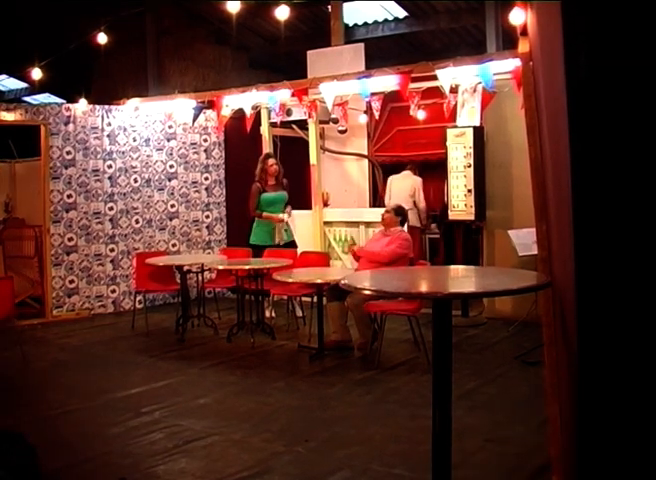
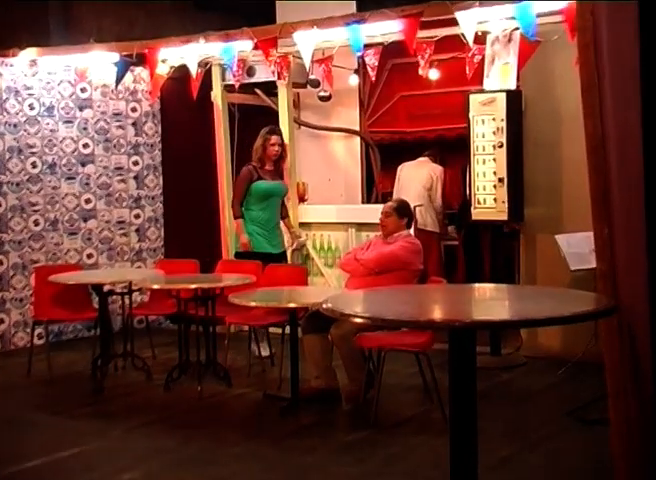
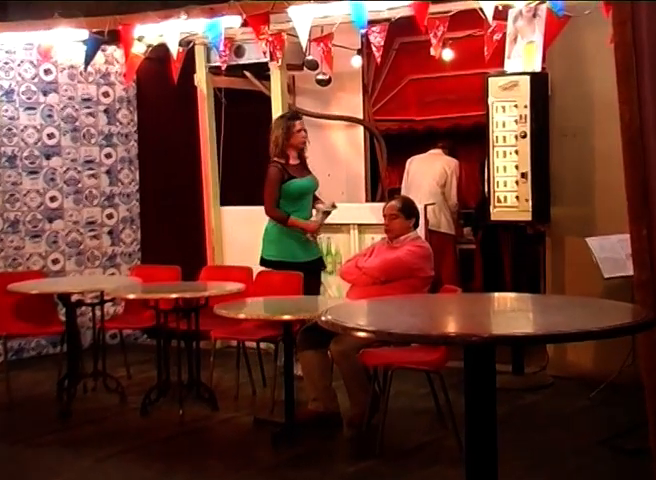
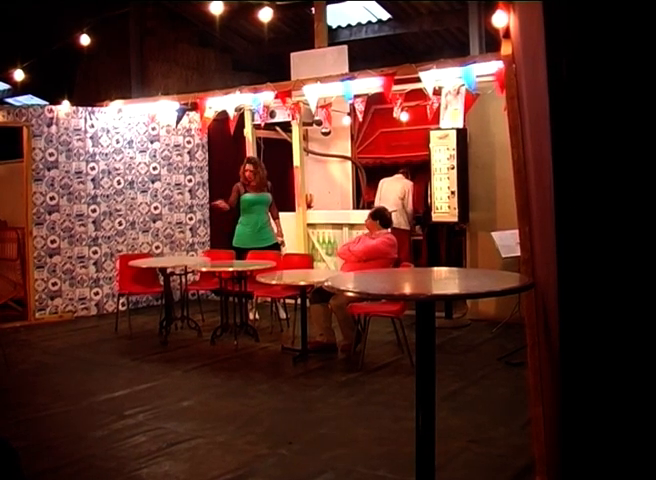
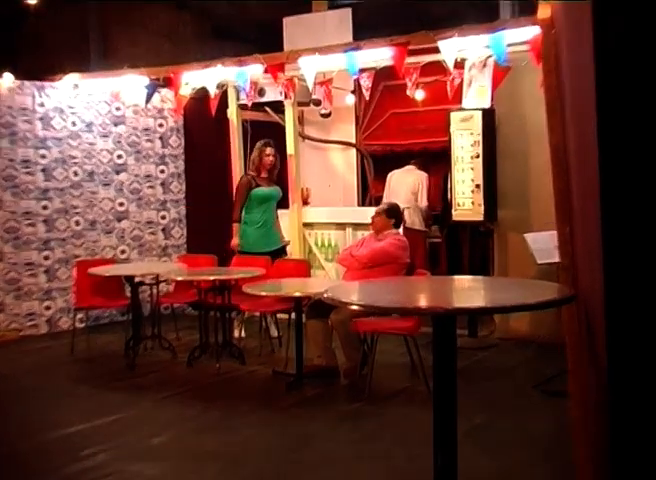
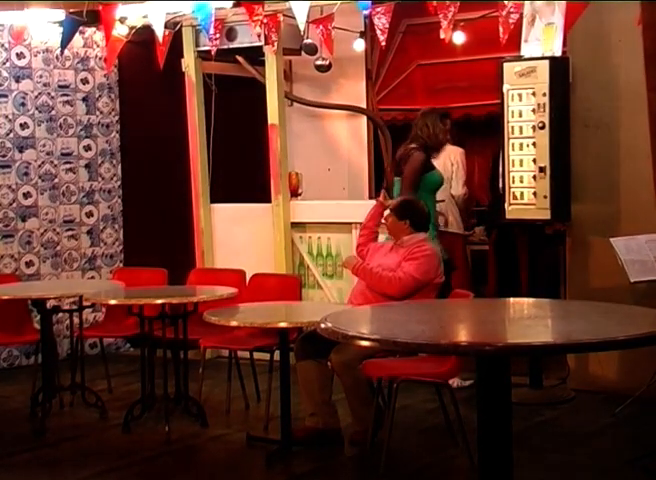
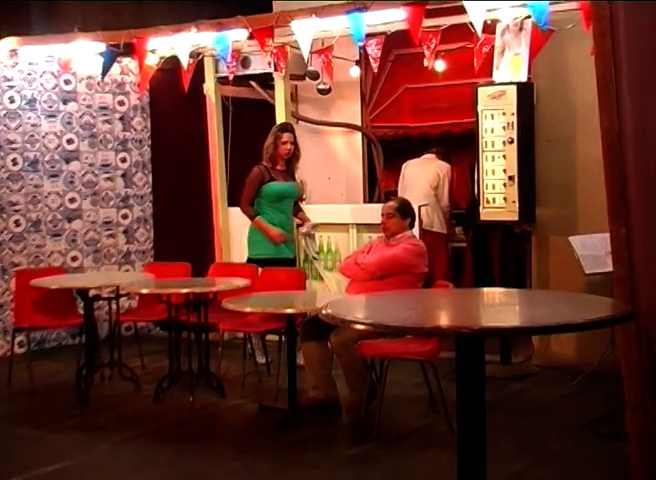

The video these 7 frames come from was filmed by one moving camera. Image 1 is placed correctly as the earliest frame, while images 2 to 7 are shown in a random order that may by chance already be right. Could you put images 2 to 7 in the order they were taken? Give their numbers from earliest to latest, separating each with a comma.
4, 5, 2, 7, 3, 6
